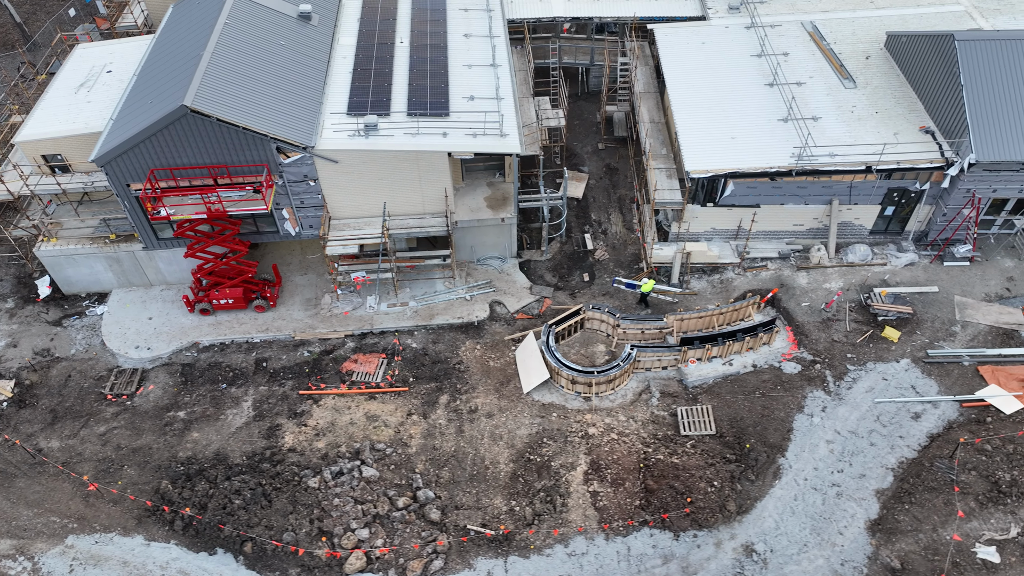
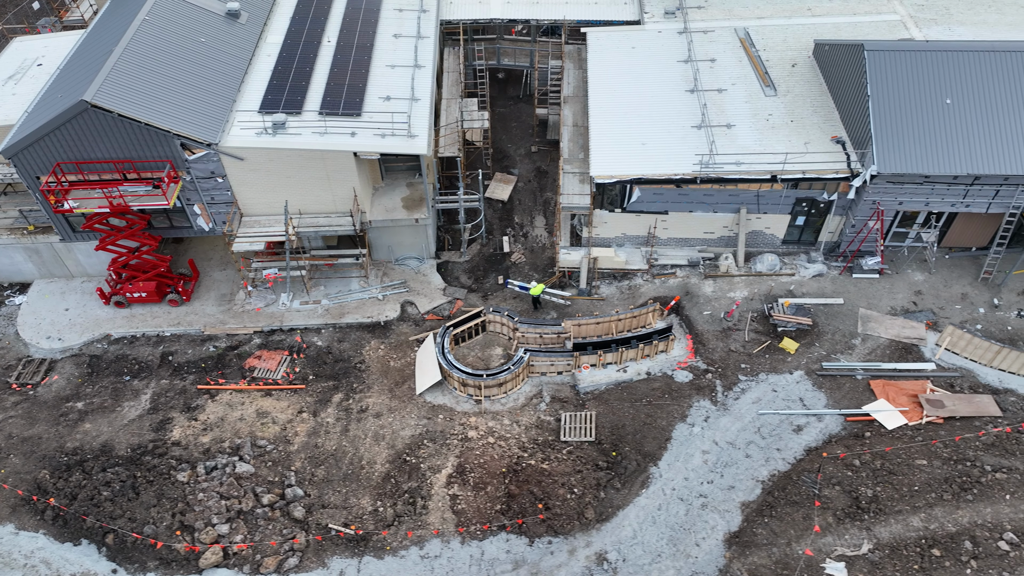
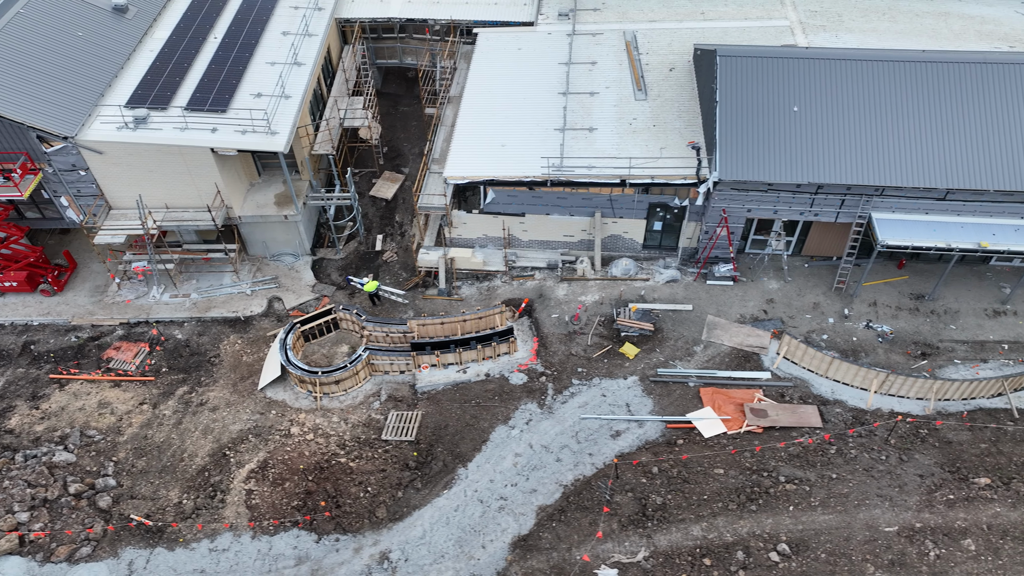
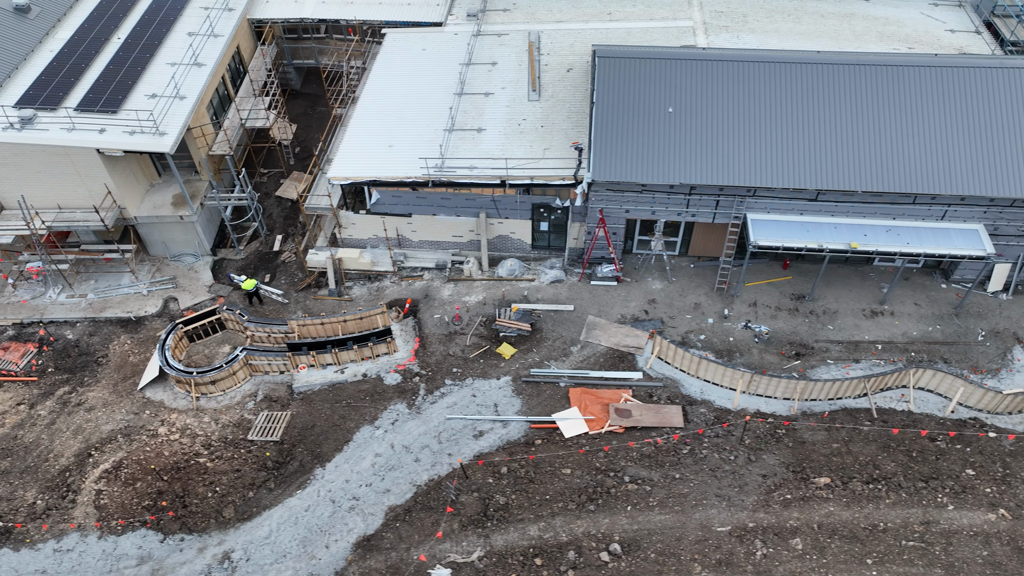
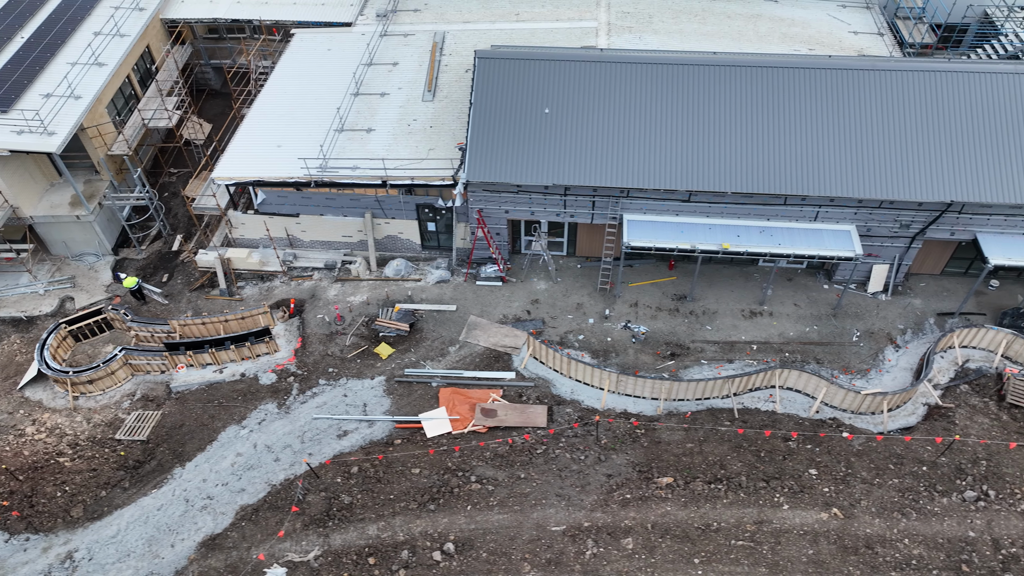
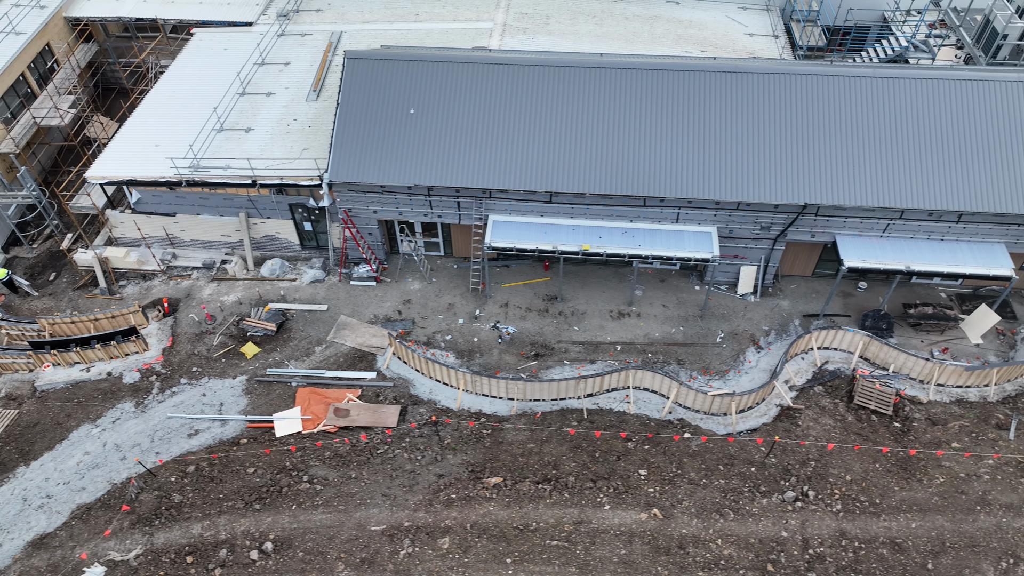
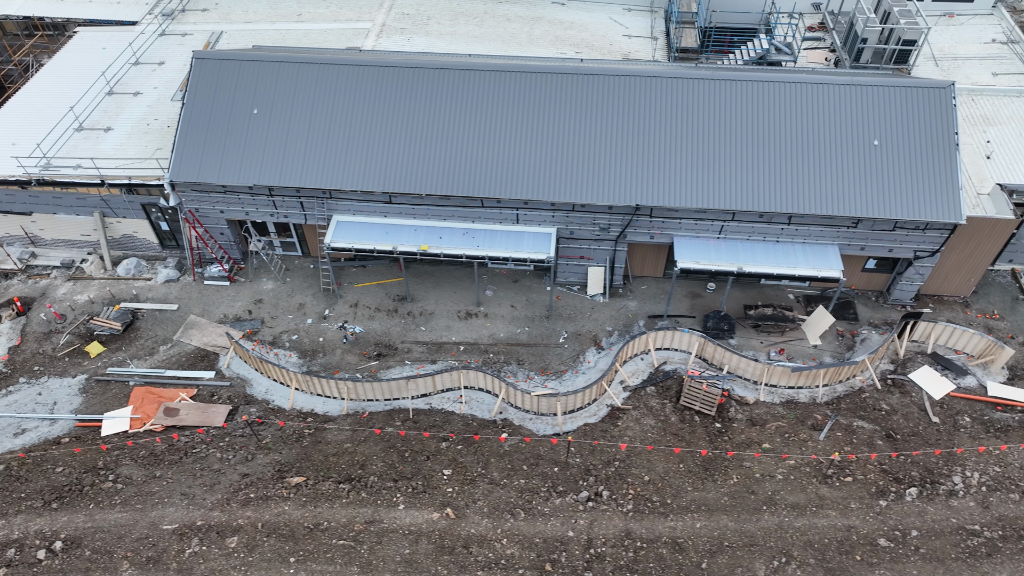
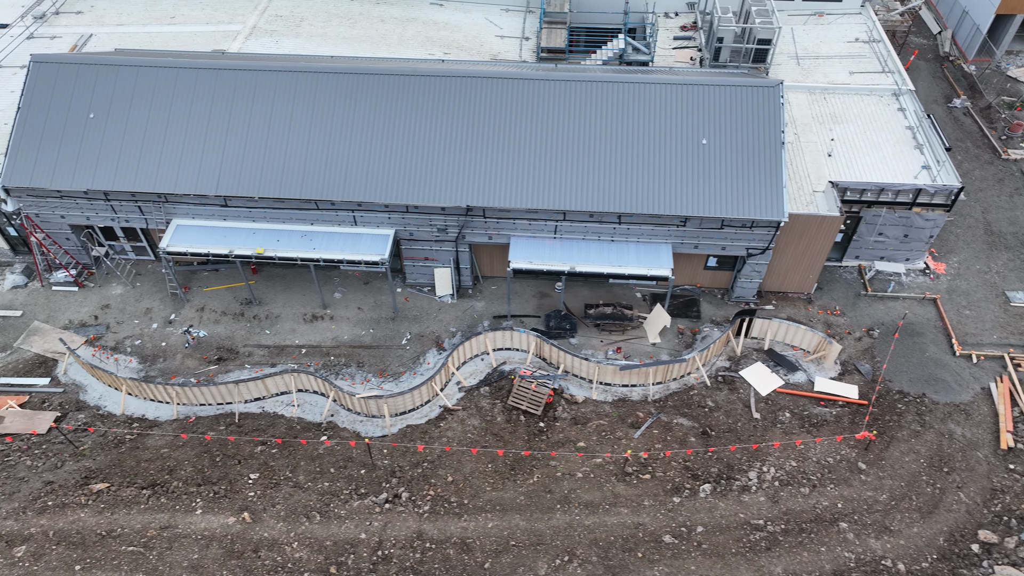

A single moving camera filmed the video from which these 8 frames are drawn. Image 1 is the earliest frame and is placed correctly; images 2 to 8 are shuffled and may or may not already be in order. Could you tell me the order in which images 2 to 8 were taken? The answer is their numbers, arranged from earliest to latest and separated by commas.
2, 3, 4, 5, 6, 7, 8
